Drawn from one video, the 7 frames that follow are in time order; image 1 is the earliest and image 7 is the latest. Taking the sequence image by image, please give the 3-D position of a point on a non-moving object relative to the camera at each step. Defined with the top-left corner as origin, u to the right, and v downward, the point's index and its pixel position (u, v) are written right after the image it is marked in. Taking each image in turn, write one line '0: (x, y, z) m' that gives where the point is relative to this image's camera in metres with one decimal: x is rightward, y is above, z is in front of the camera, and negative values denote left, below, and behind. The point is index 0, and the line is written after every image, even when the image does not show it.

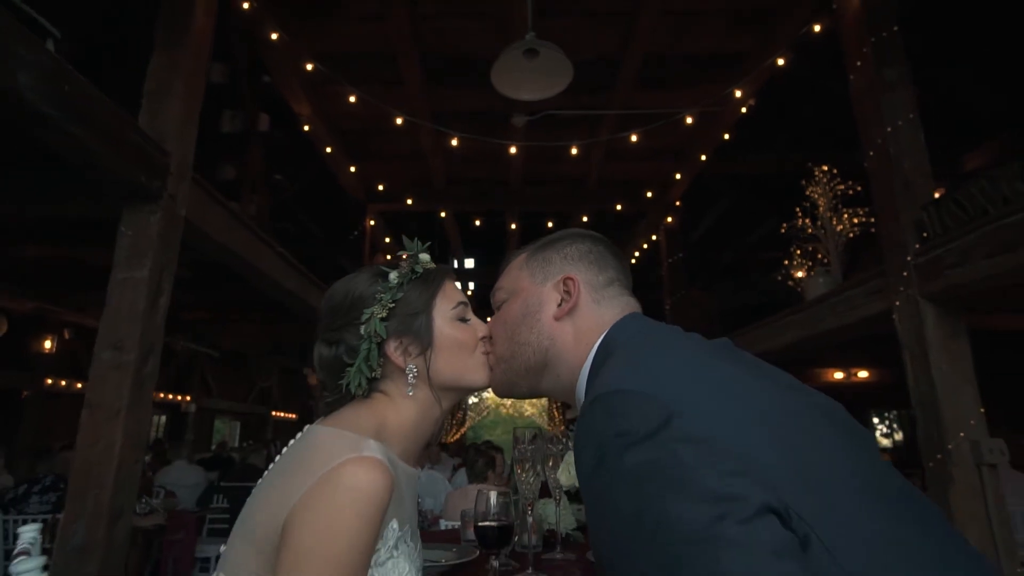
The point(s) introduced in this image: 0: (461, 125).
0: (-0.5, +1.7, +5.8) m
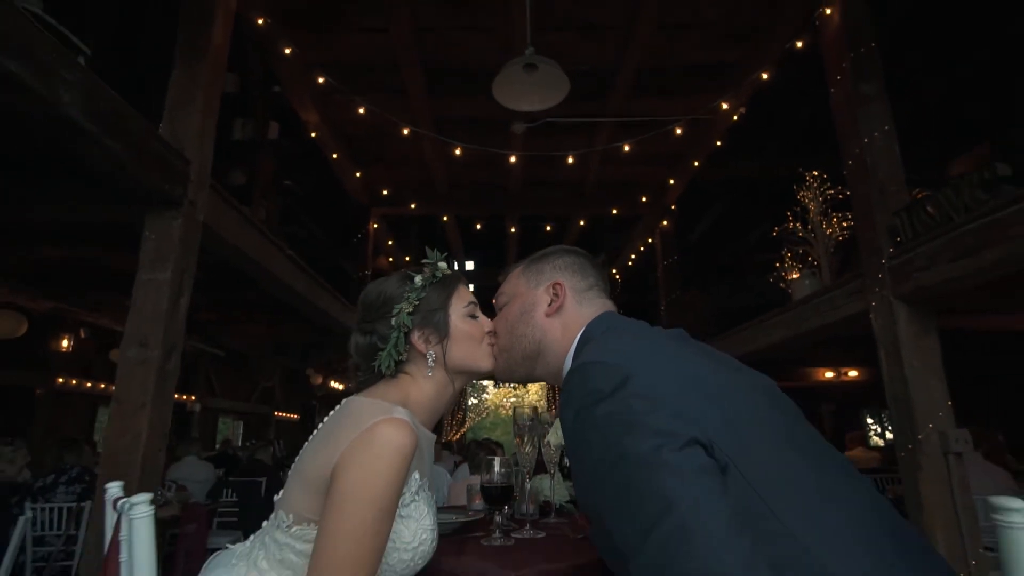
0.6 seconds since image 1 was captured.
0: (-0.5, +1.7, +6.1) m
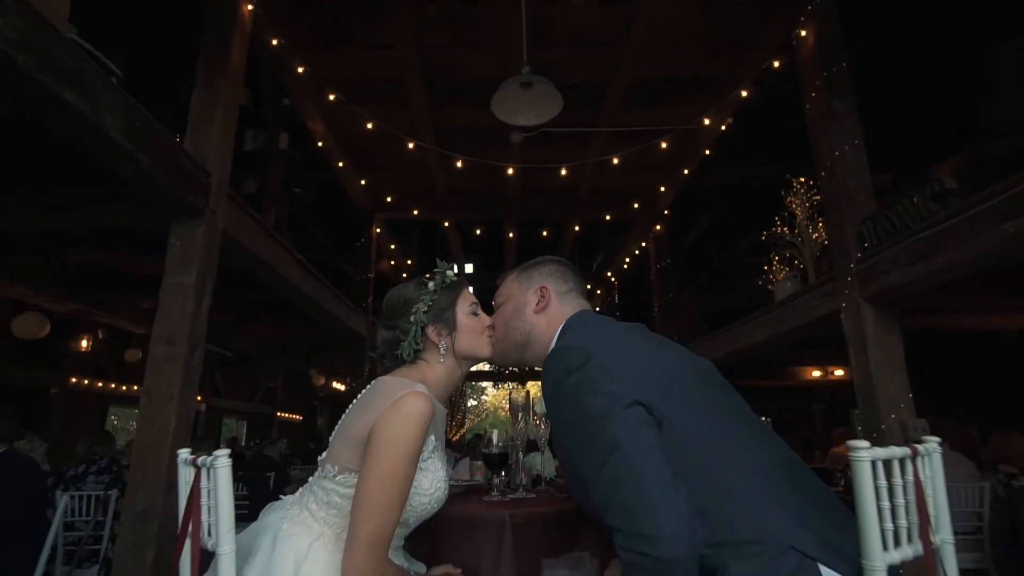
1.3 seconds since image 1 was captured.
0: (-0.6, +1.7, +6.3) m
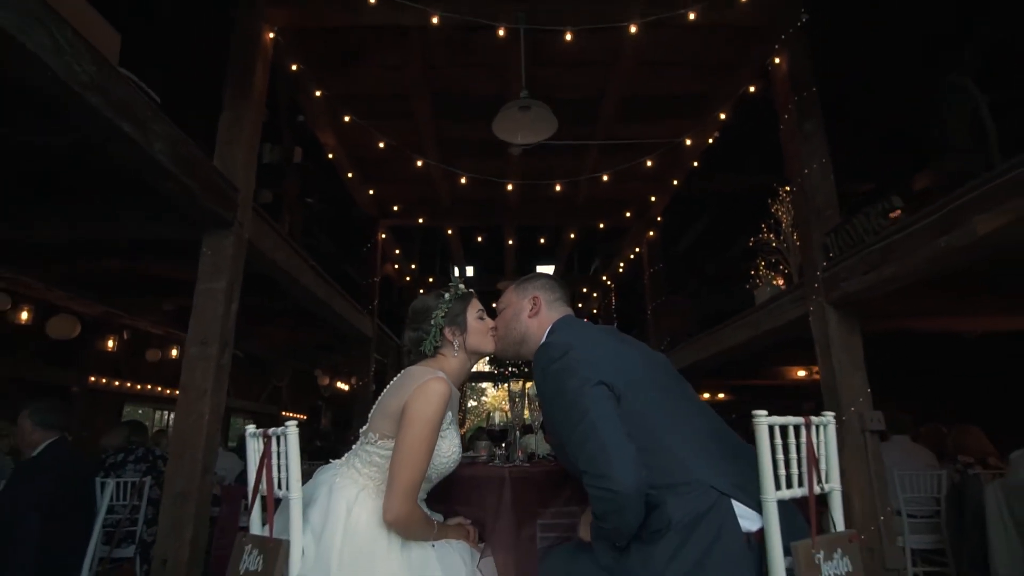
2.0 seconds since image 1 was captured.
0: (-0.6, +1.6, +6.7) m
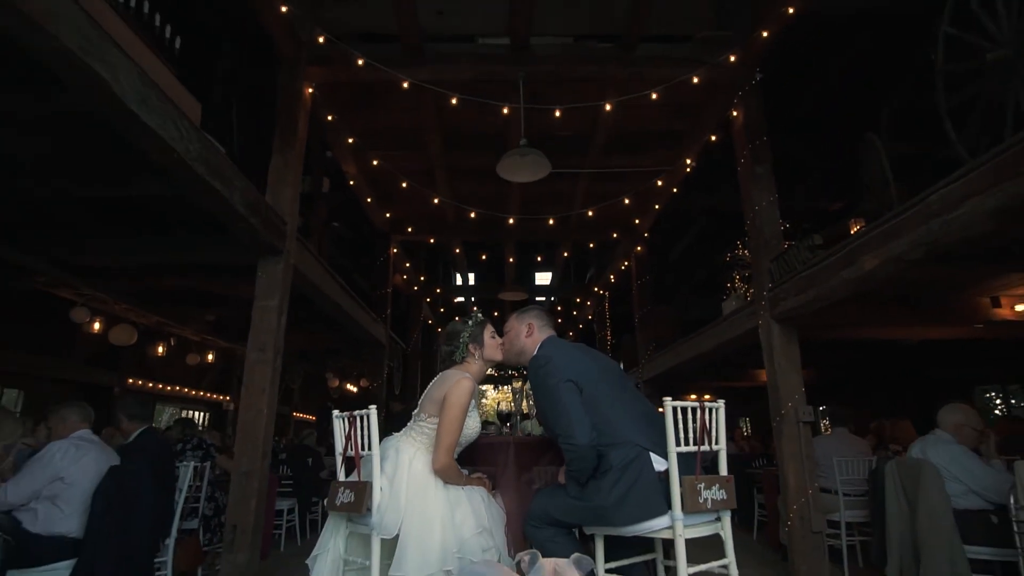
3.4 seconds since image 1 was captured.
0: (-0.6, +1.4, +7.6) m
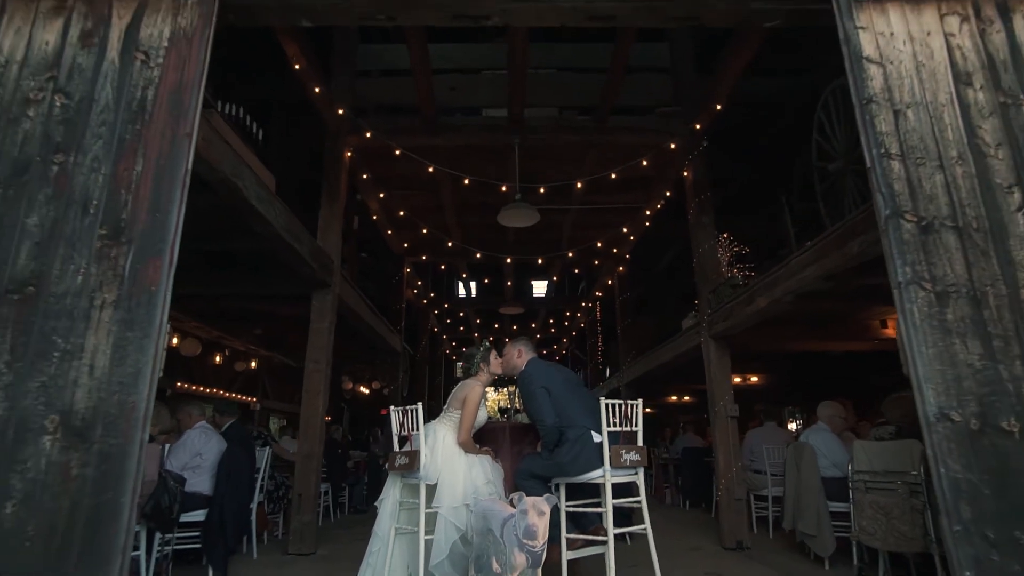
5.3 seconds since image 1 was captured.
0: (-0.6, +1.1, +9.0) m
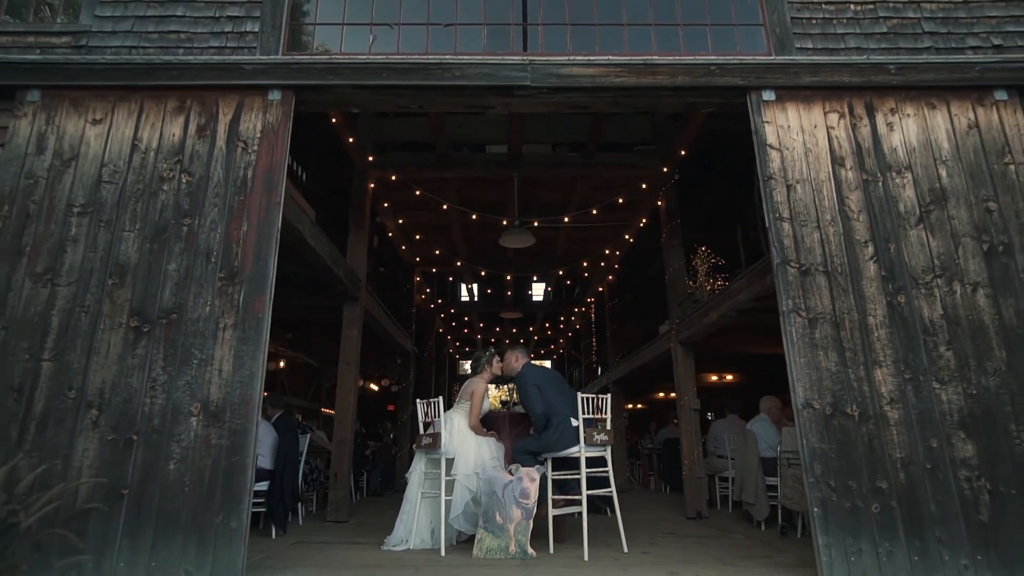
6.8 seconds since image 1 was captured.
0: (-0.6, +1.0, +10.2) m
